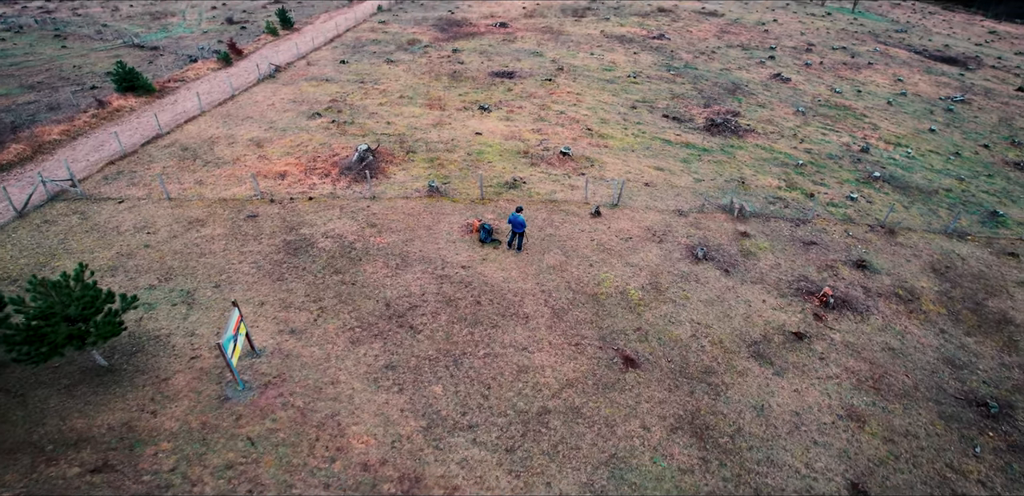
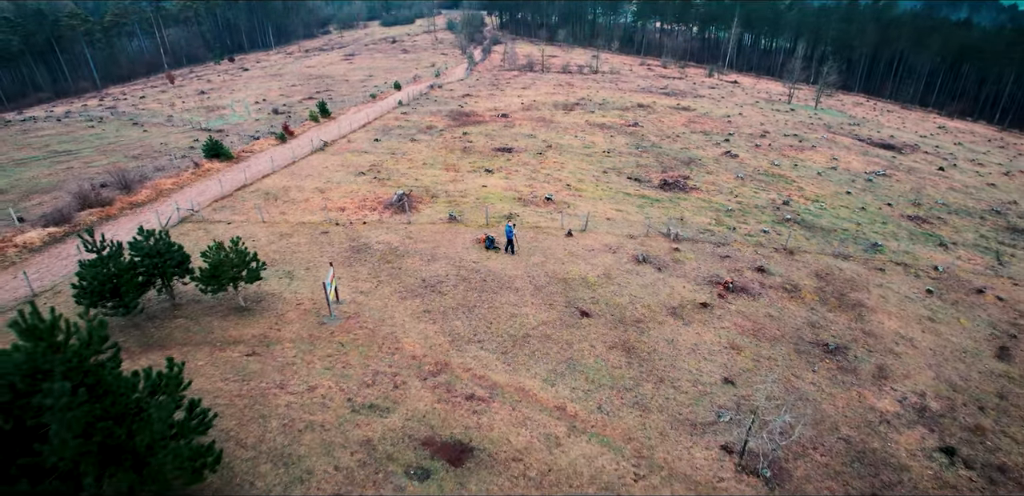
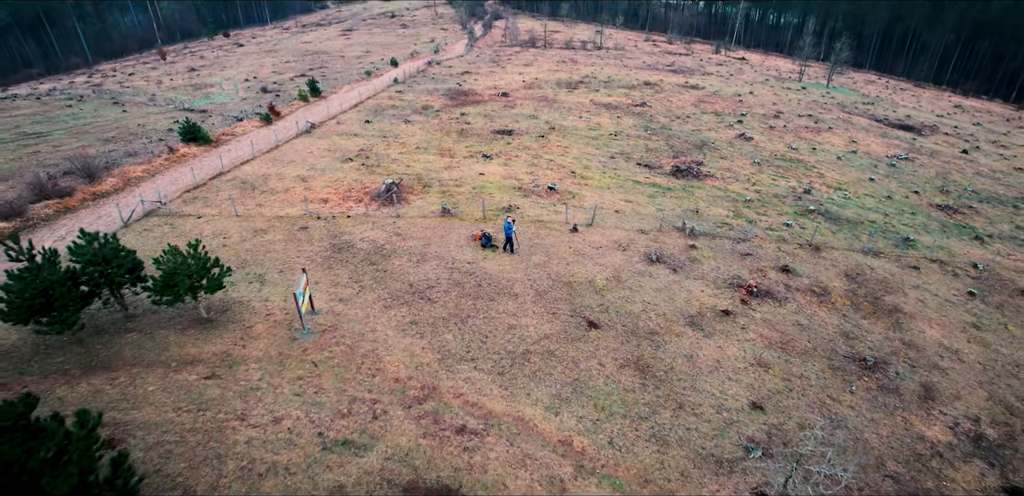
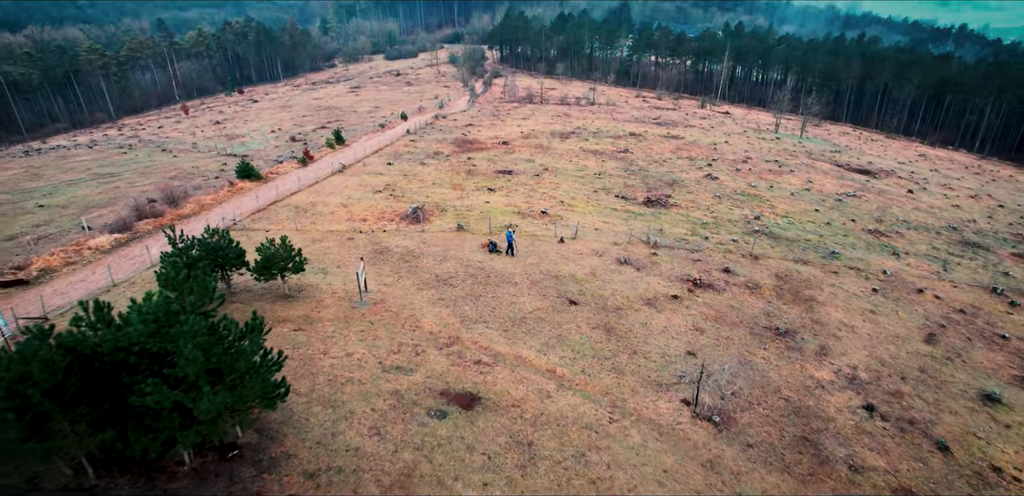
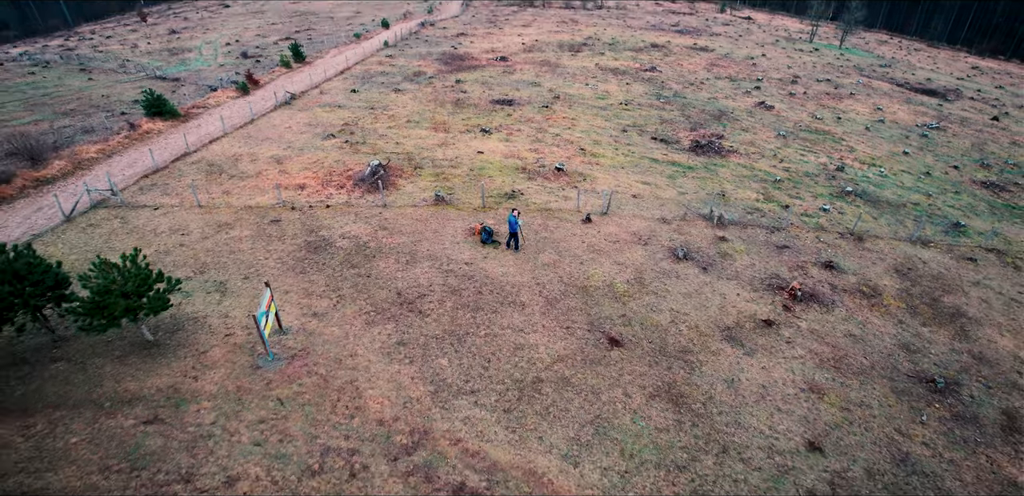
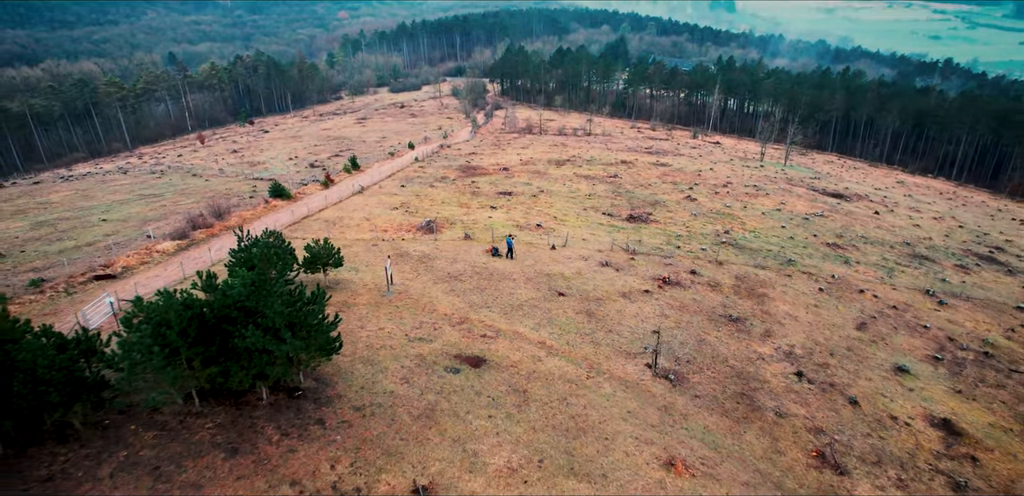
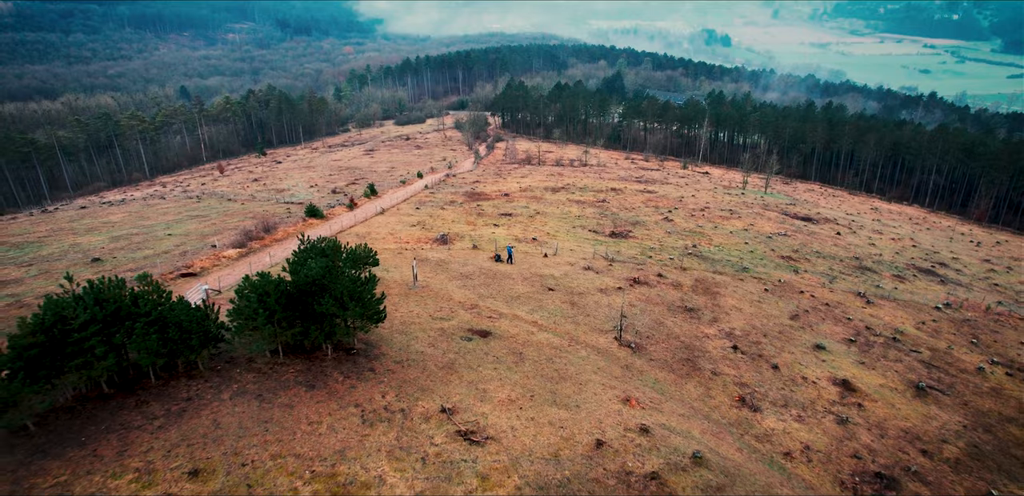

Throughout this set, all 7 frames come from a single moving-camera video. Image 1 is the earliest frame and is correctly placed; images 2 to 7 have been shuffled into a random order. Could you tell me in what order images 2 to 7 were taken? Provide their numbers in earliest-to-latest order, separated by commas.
5, 3, 2, 4, 6, 7
